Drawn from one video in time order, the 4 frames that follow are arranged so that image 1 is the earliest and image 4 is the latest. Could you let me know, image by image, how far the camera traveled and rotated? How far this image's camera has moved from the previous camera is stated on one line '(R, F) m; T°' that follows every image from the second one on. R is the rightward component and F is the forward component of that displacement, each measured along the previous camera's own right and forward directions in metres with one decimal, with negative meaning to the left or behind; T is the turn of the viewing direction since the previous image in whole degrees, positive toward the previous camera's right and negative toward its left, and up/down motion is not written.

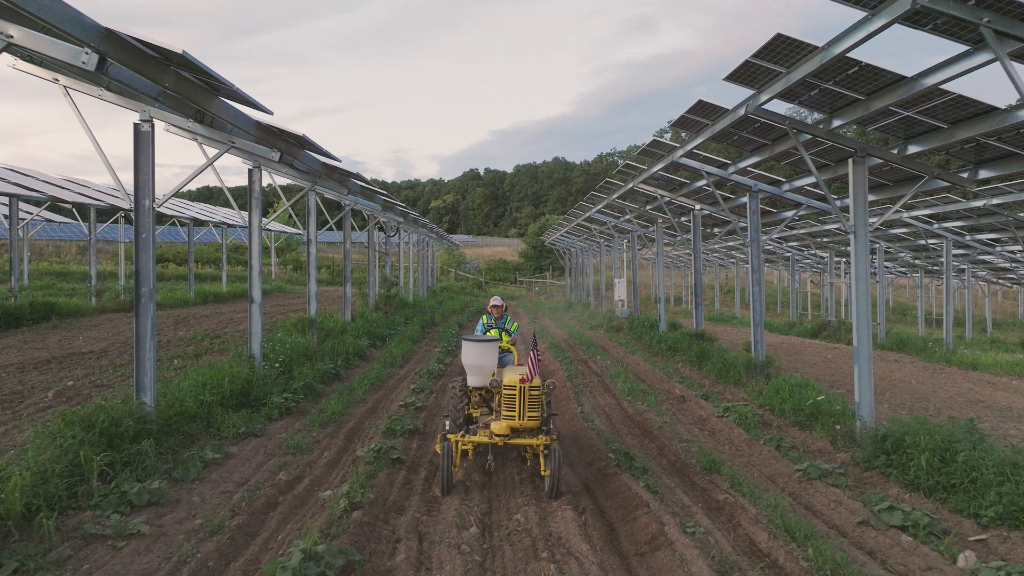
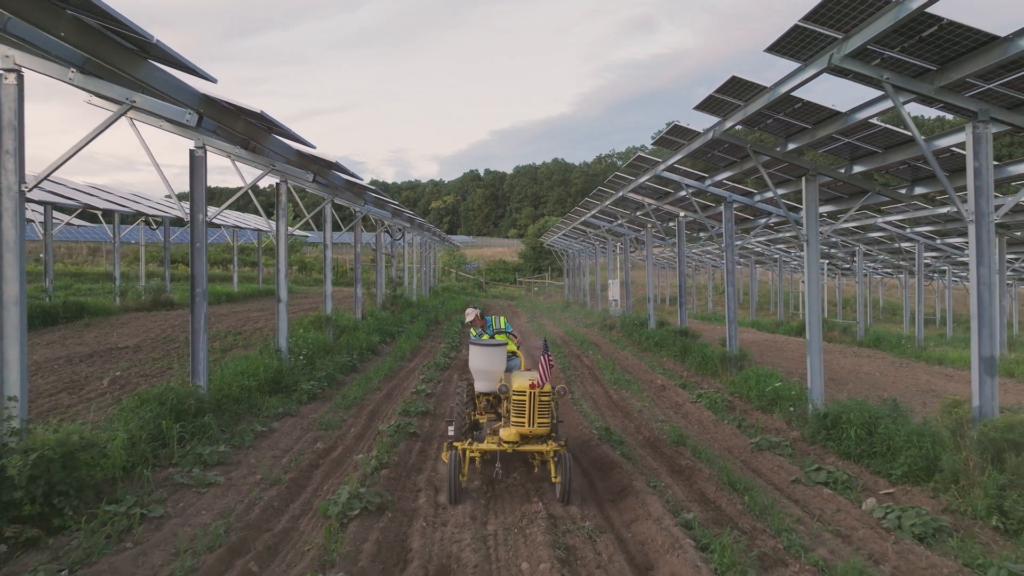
(0.0, -1.2) m; 0°
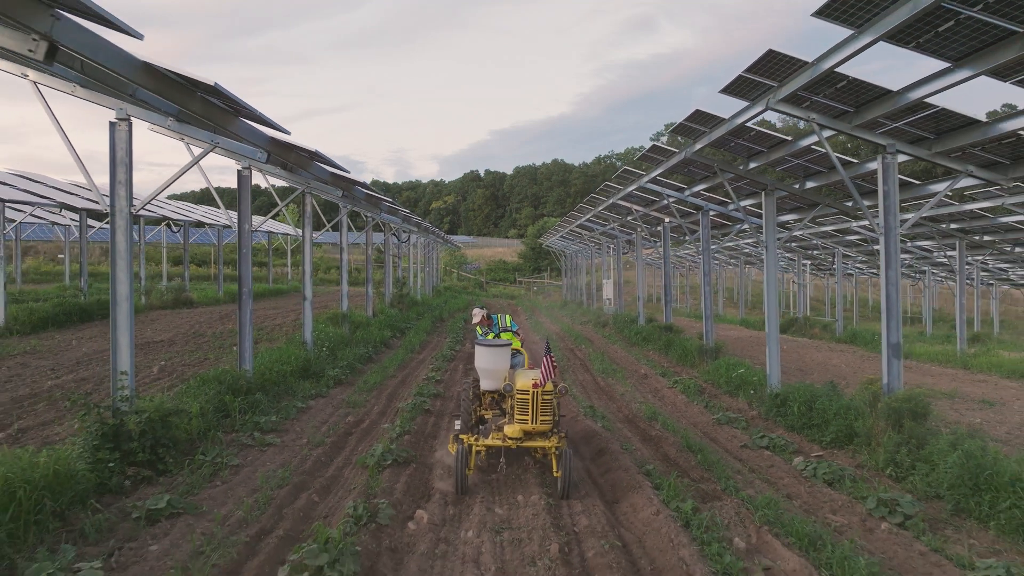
(0.0, -1.4) m; 0°
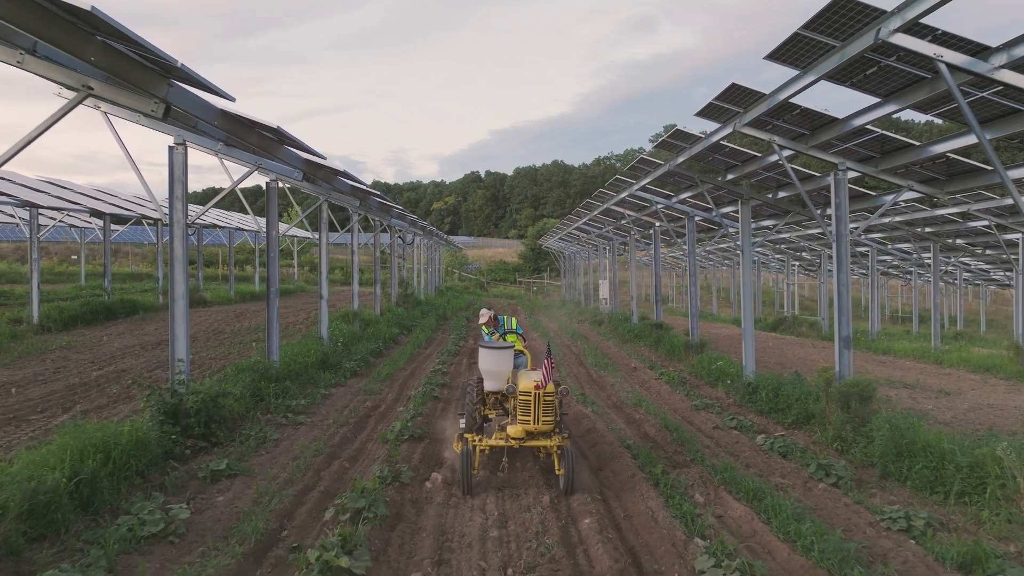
(0.0, -1.1) m; 0°
